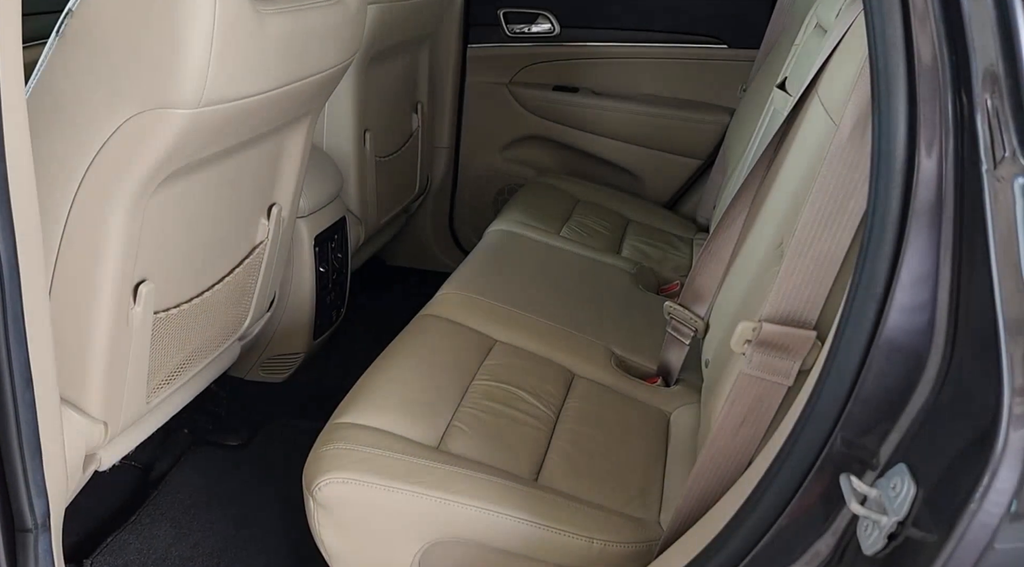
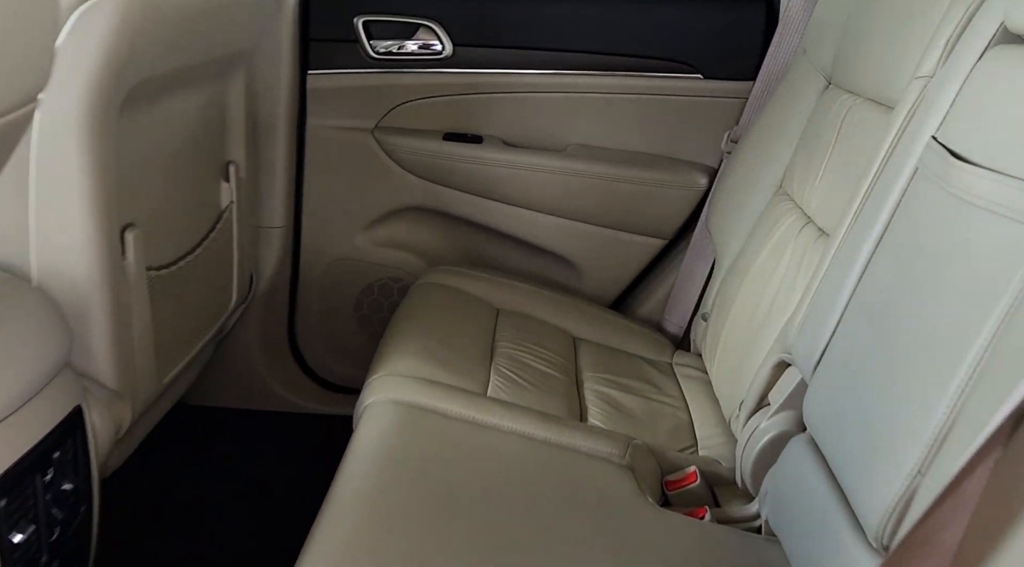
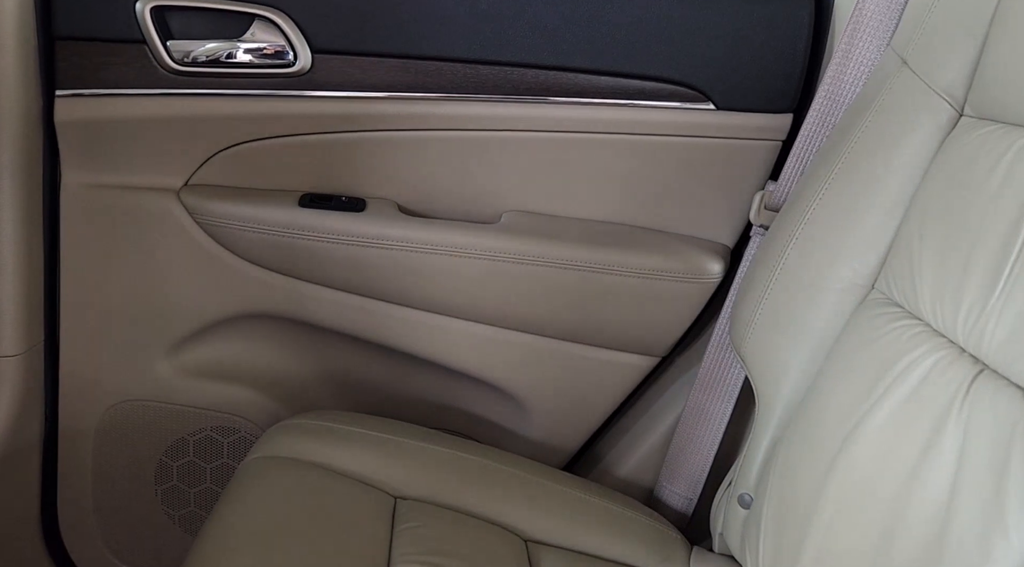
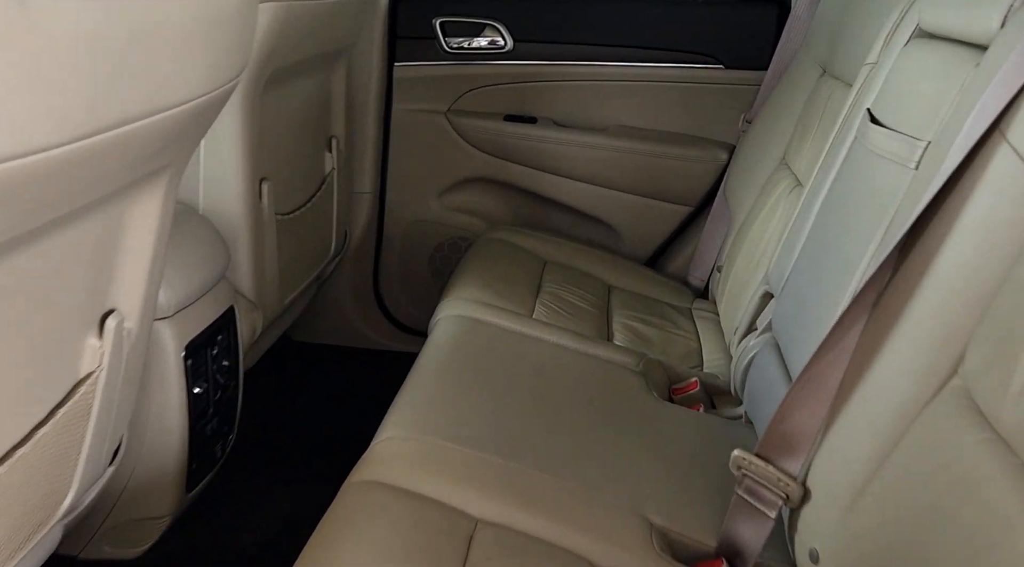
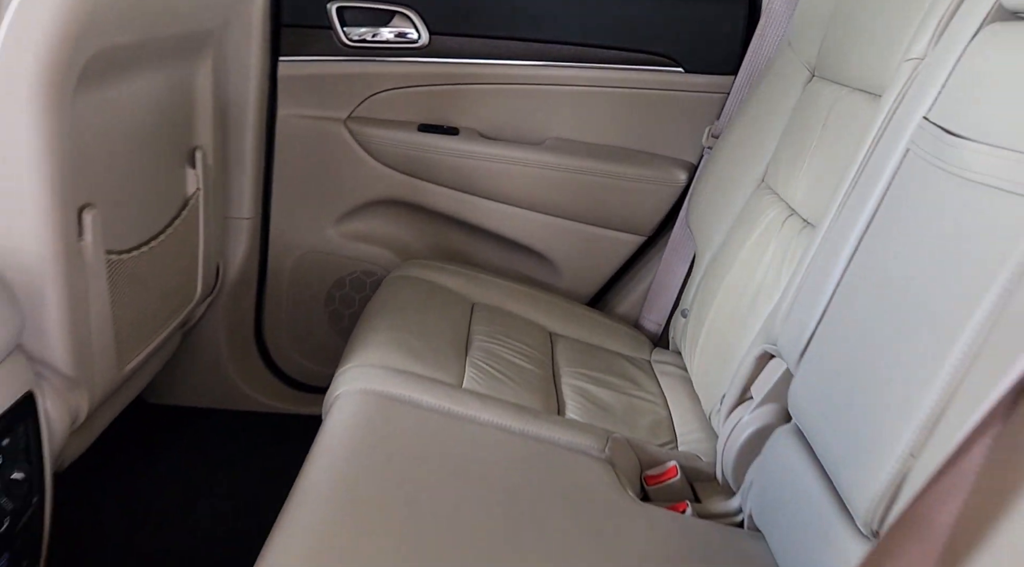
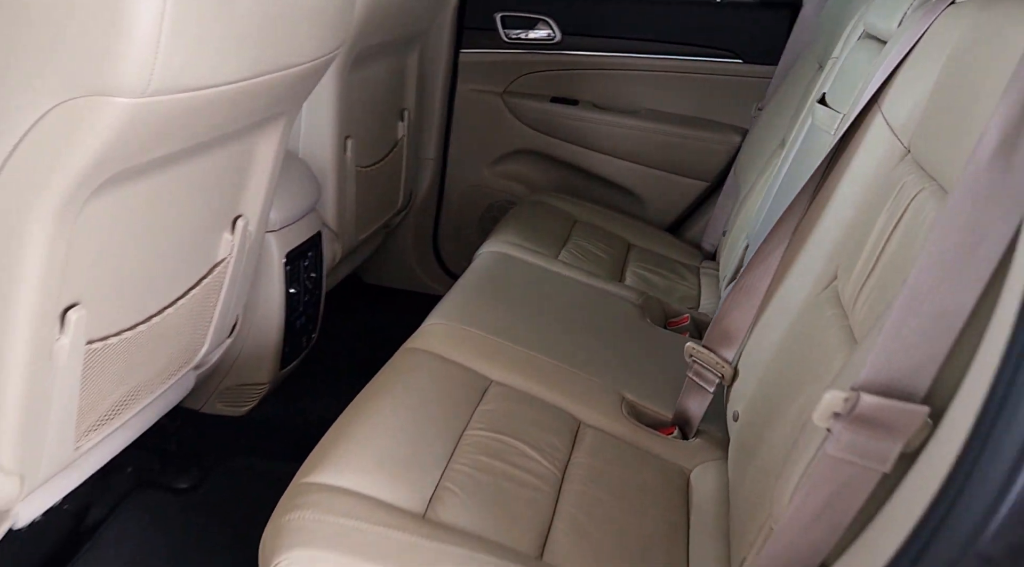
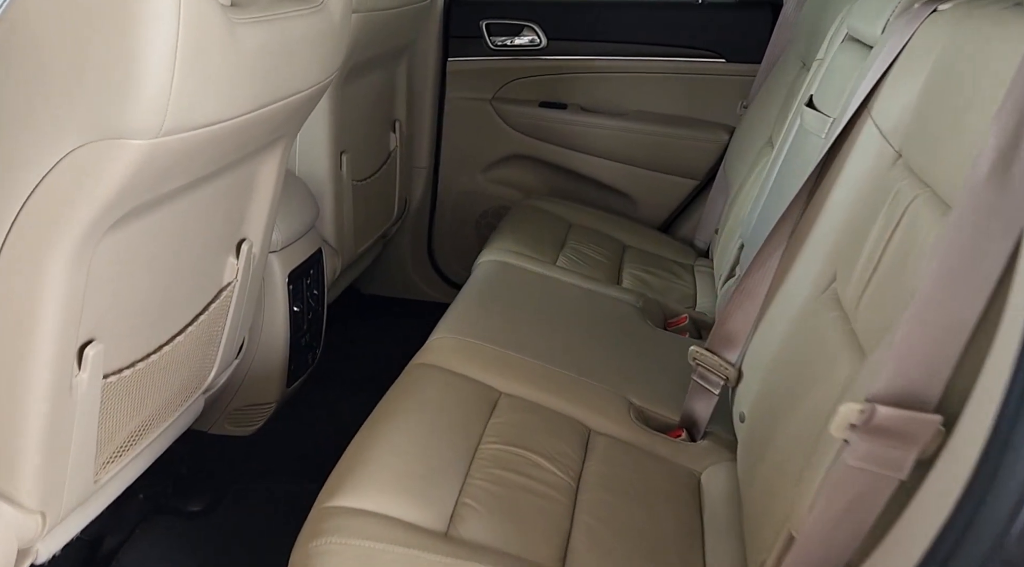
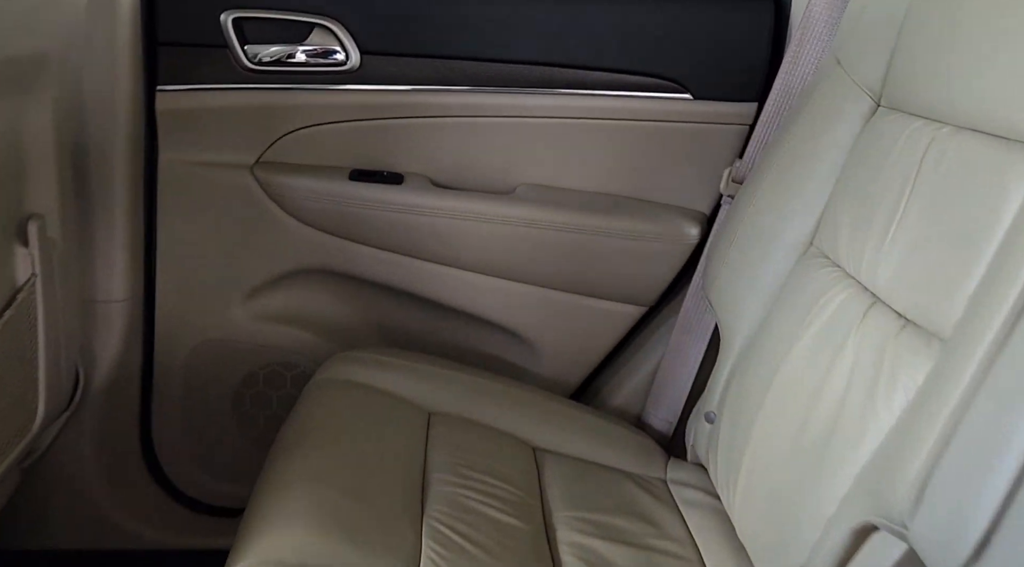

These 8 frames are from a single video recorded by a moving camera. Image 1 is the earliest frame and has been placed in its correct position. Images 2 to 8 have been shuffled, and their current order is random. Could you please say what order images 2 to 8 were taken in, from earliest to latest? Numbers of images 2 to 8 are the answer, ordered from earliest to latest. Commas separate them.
7, 4, 2, 8, 3, 5, 6
